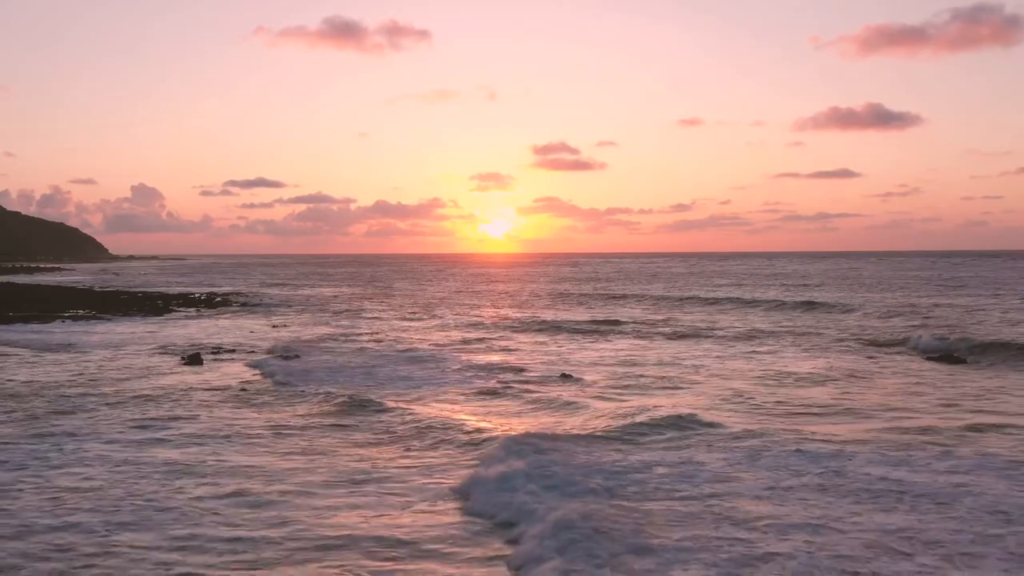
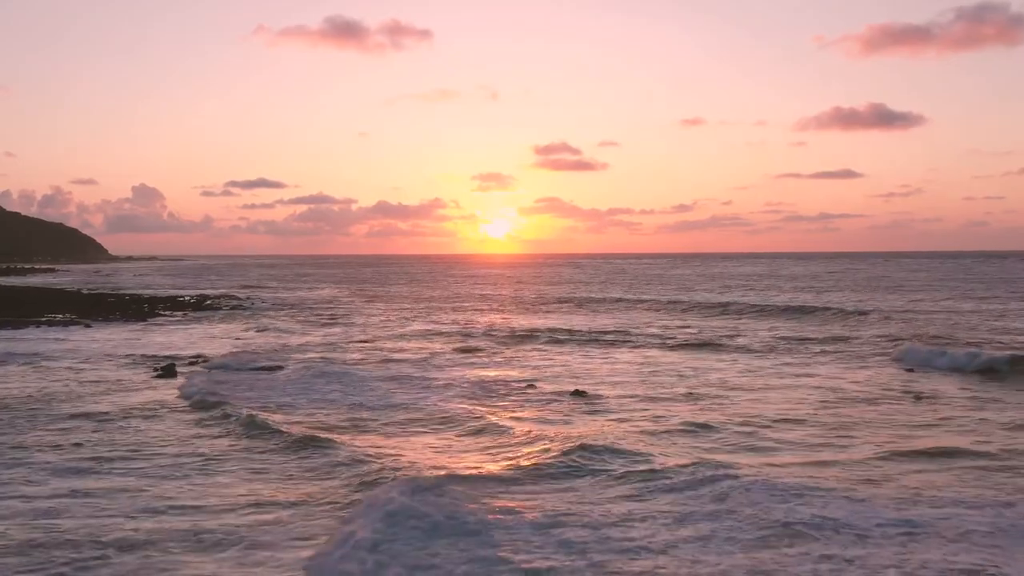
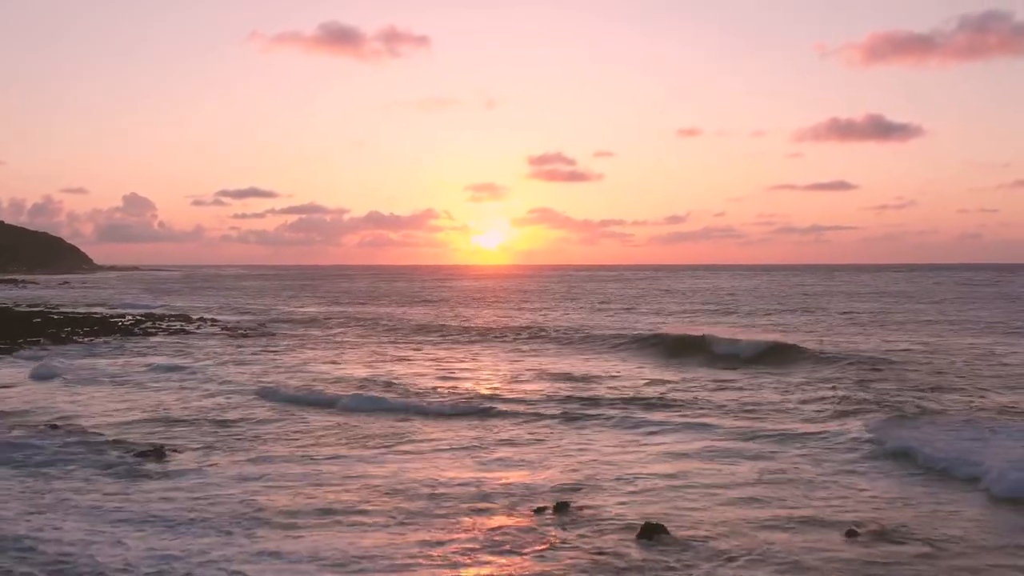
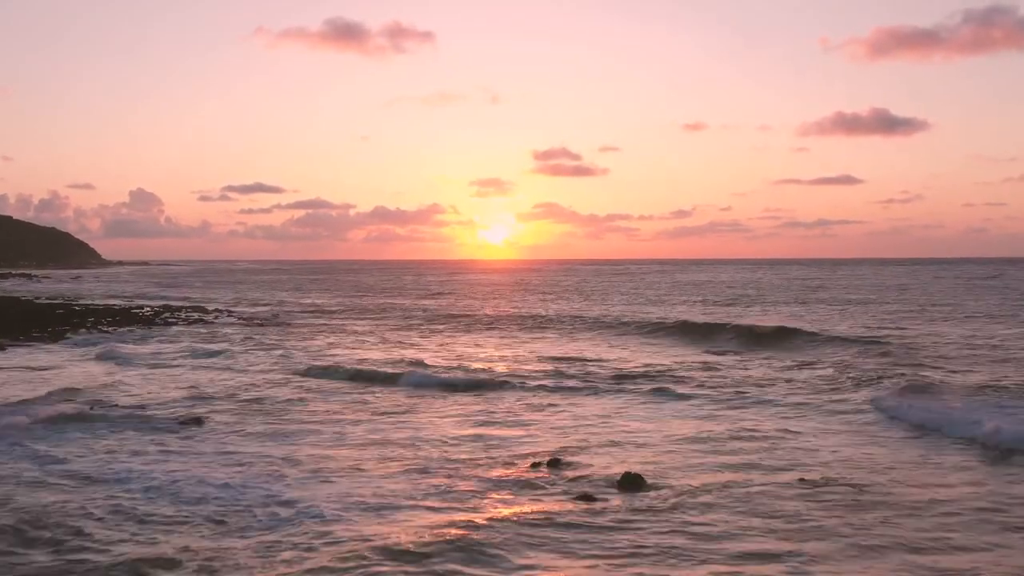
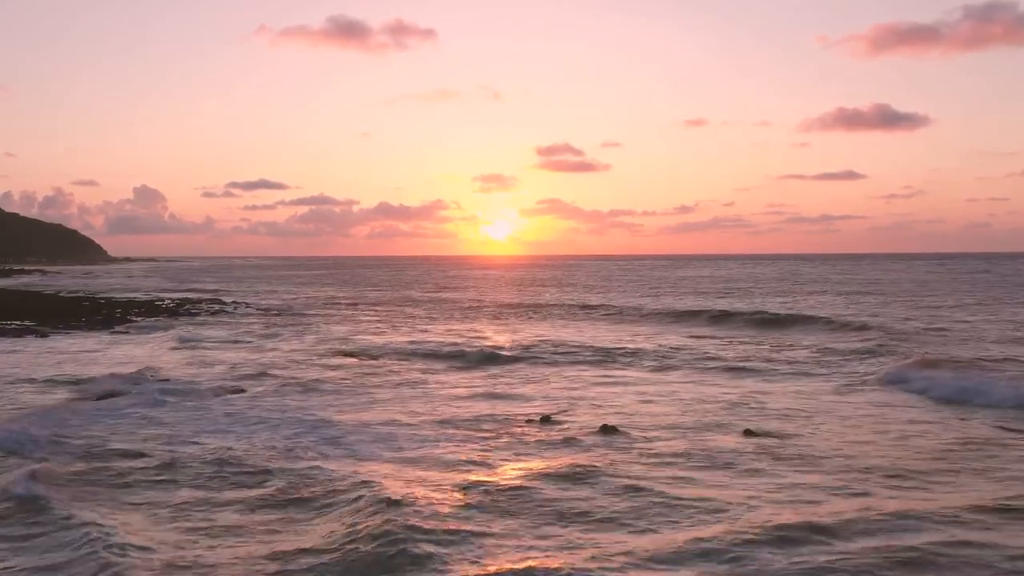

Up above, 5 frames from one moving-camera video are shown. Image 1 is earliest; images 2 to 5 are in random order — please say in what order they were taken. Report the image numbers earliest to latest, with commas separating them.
2, 5, 4, 3
